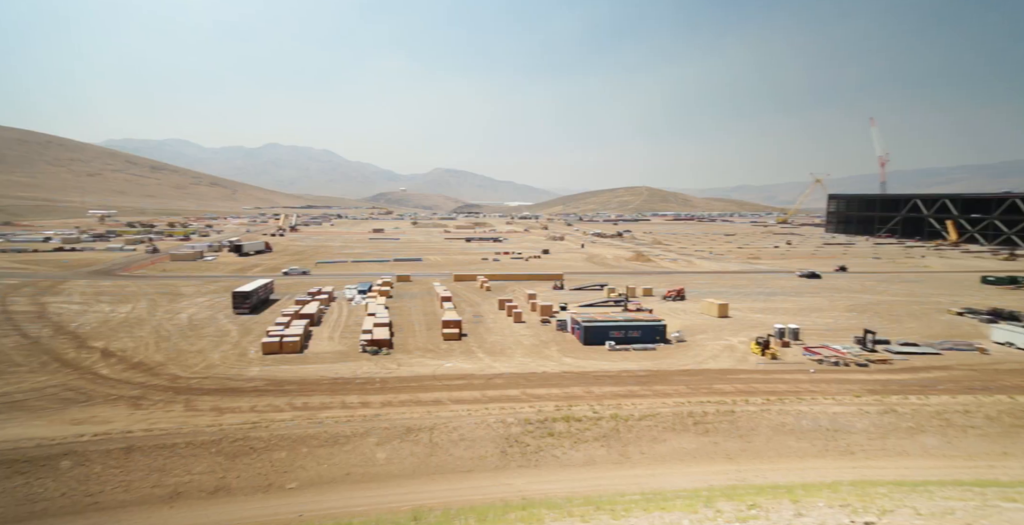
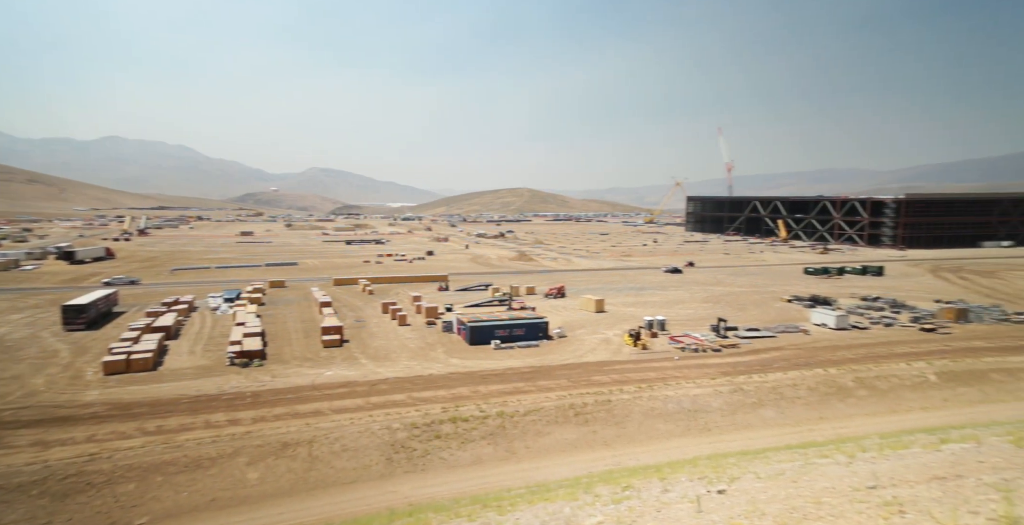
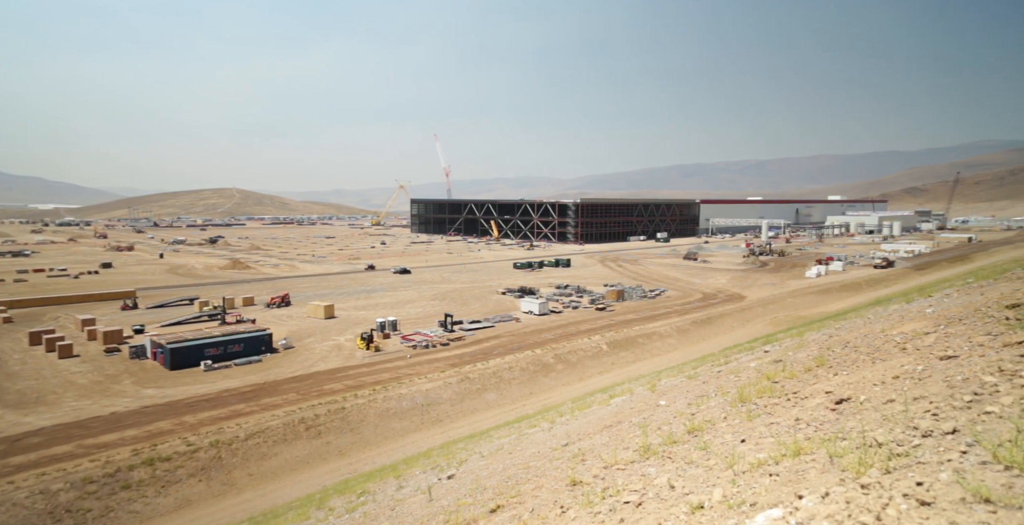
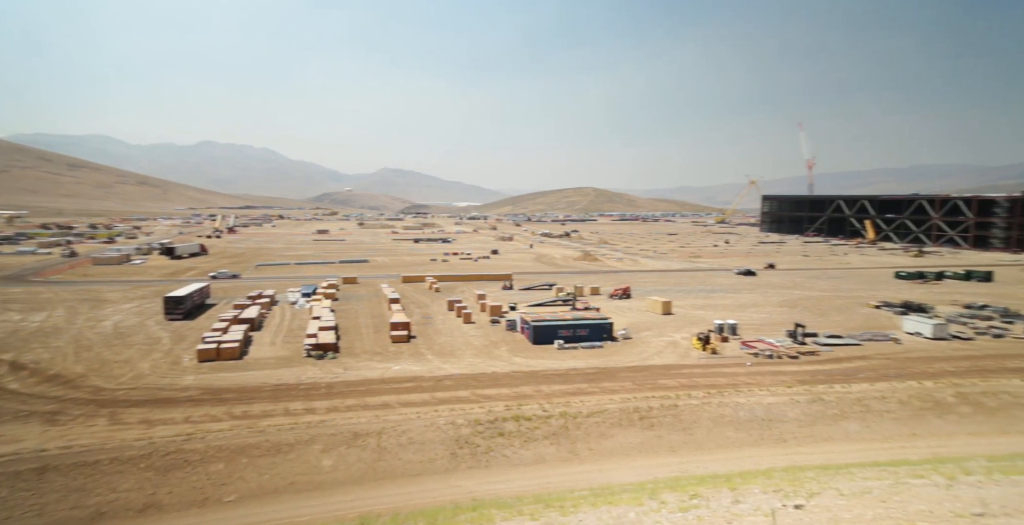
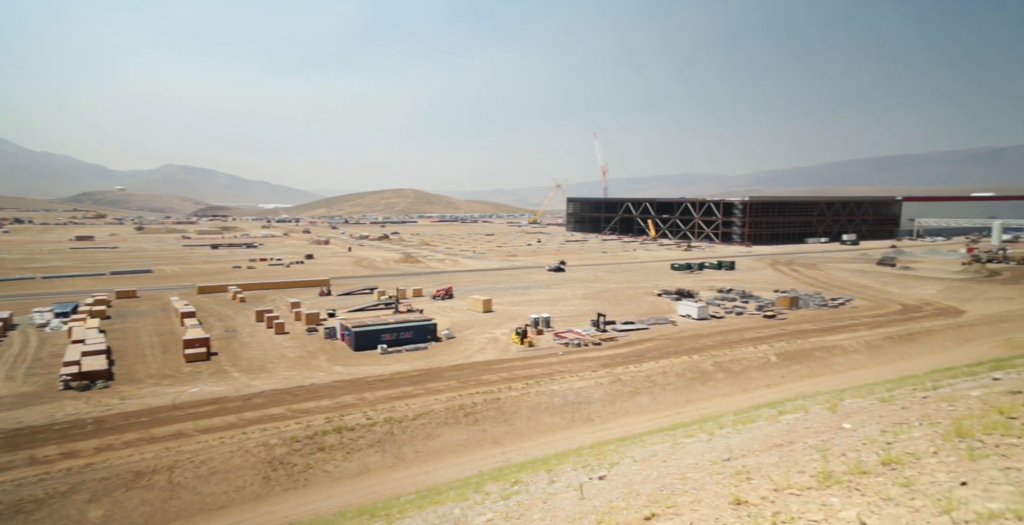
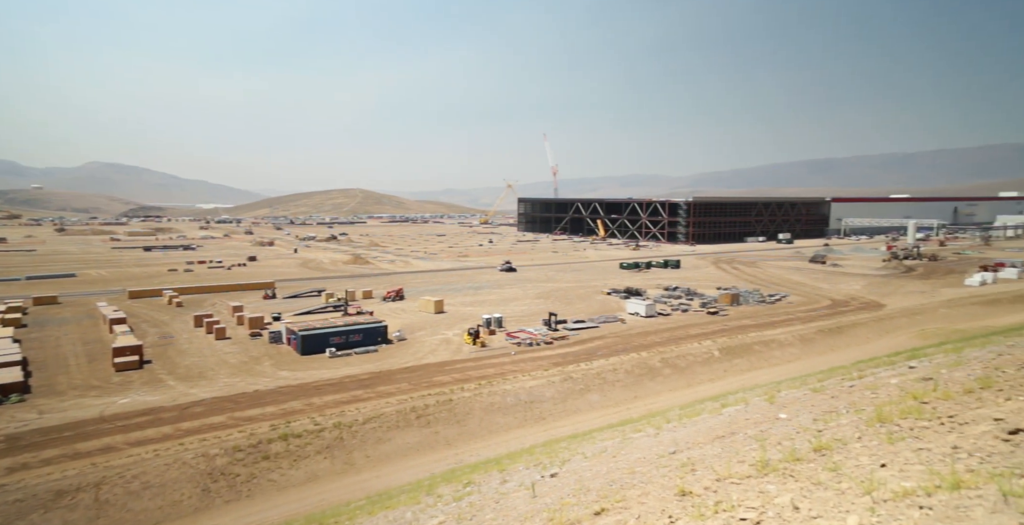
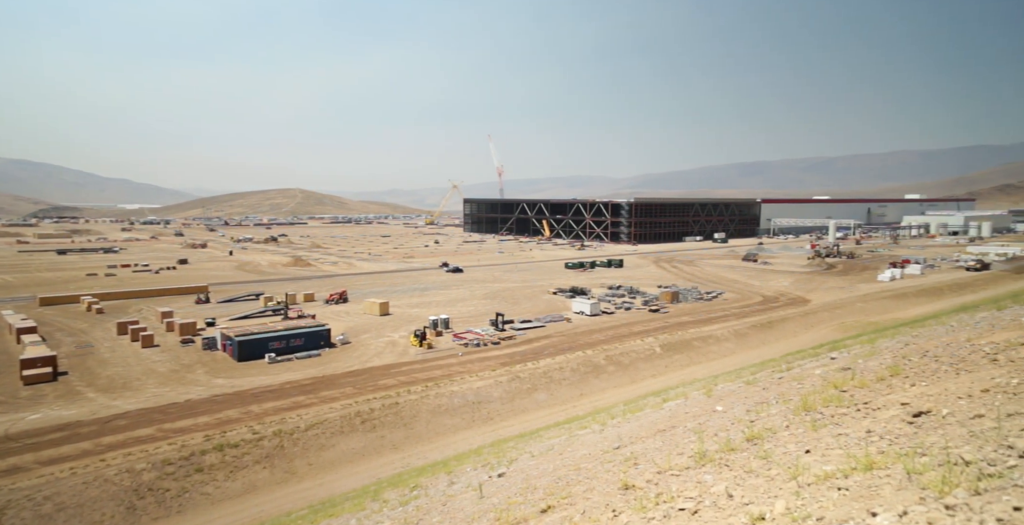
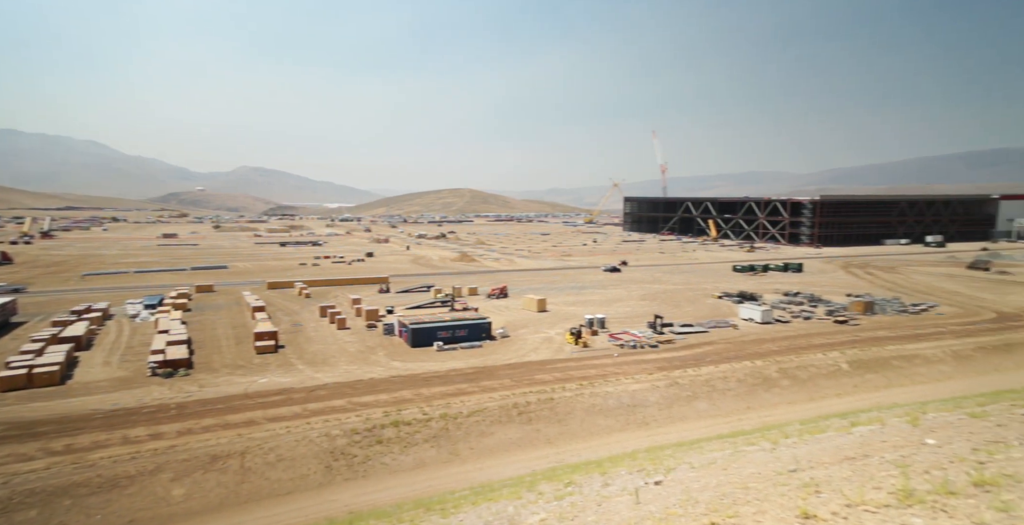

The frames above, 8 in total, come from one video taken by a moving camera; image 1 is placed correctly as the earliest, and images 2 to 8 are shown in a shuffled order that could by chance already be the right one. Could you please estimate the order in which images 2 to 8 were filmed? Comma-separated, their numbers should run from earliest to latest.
4, 2, 8, 5, 6, 7, 3
